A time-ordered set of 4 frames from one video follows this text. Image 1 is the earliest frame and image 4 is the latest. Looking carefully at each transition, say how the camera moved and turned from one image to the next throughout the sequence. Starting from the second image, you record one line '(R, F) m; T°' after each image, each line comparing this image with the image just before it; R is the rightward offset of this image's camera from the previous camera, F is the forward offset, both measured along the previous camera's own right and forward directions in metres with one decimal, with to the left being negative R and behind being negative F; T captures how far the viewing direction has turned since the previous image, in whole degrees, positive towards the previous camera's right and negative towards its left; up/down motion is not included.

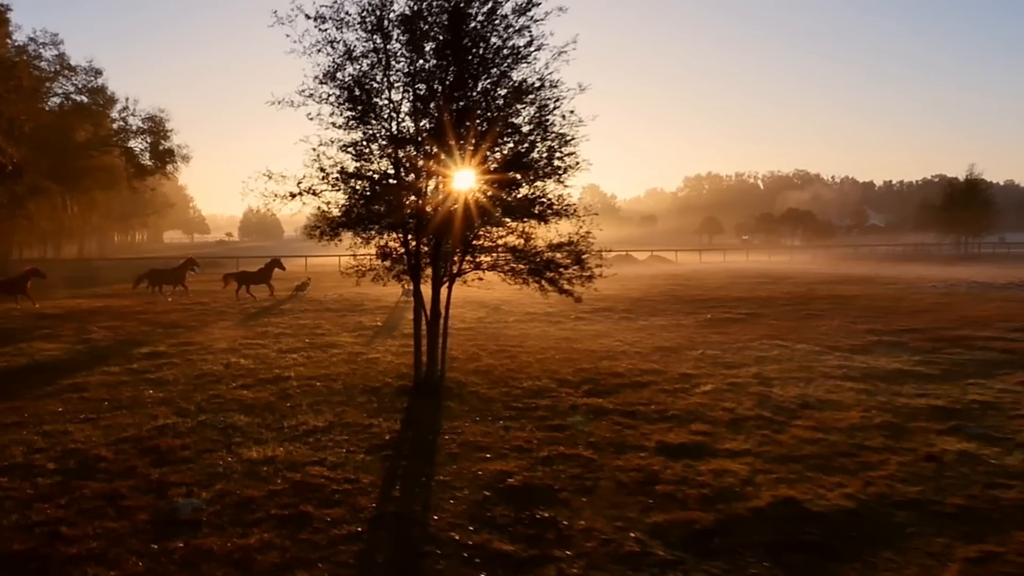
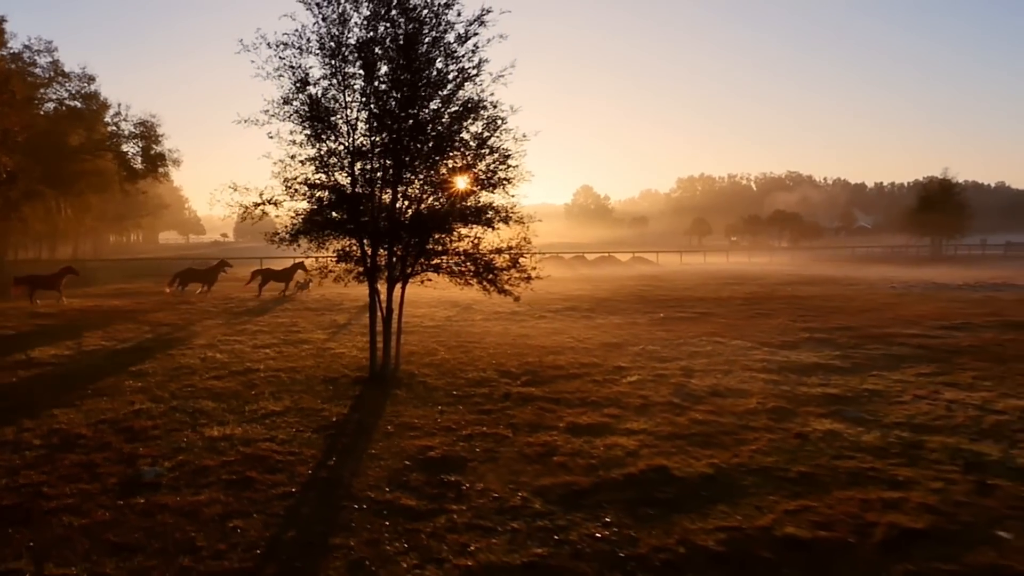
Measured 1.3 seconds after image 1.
(+0.8, -1.3) m; 0°
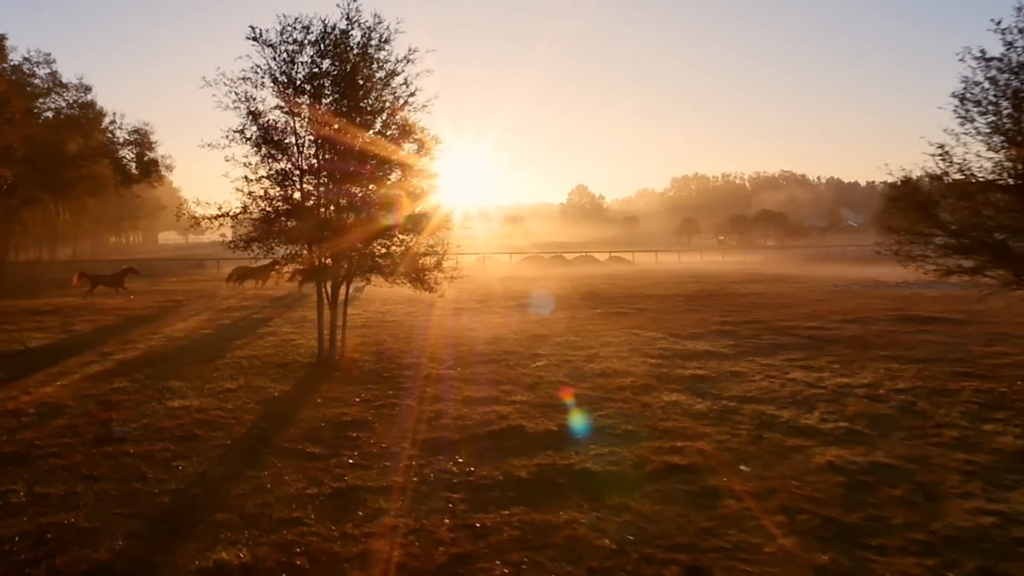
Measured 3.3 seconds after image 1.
(+1.3, -2.3) m; 0°
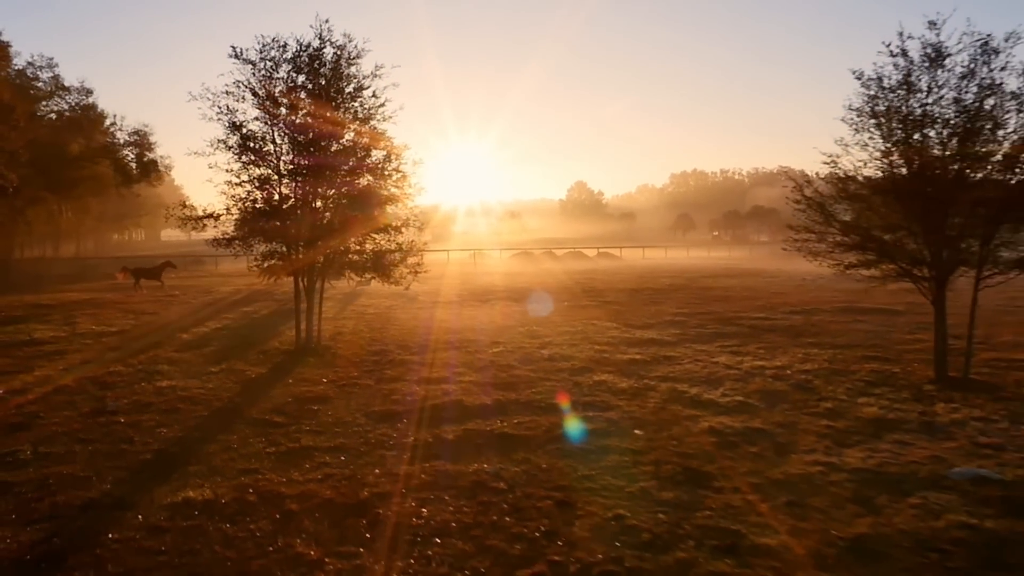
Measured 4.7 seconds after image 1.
(+0.9, -1.6) m; 0°
